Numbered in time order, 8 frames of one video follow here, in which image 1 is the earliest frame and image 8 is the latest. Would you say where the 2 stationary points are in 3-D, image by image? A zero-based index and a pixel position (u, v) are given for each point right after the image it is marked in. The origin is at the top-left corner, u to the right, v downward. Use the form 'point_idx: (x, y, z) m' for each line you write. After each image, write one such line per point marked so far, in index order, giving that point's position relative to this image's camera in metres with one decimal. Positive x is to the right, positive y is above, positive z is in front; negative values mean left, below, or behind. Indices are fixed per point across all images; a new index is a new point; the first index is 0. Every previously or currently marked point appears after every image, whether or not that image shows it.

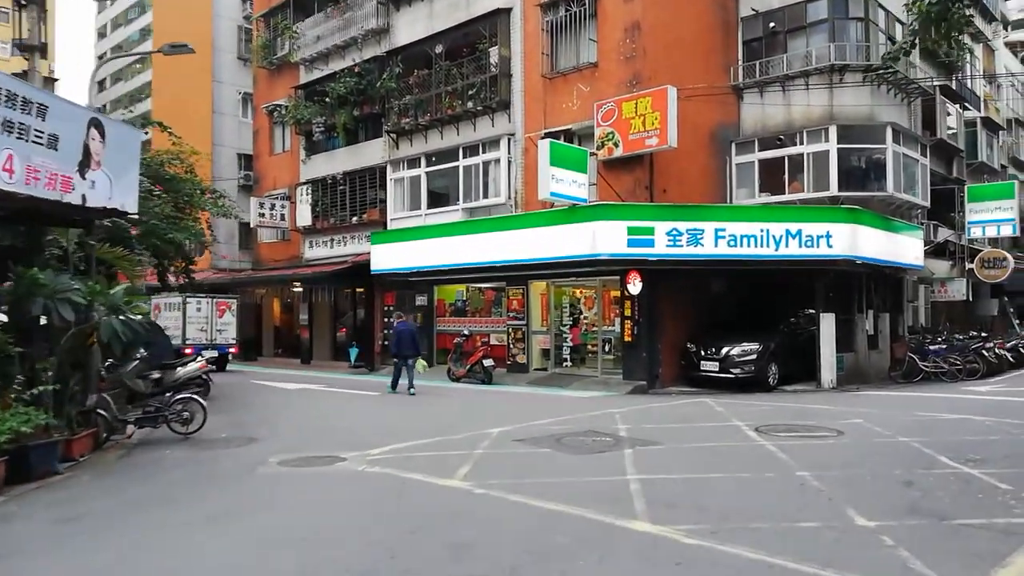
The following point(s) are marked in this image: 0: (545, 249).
0: (+0.7, +0.8, +16.1) m
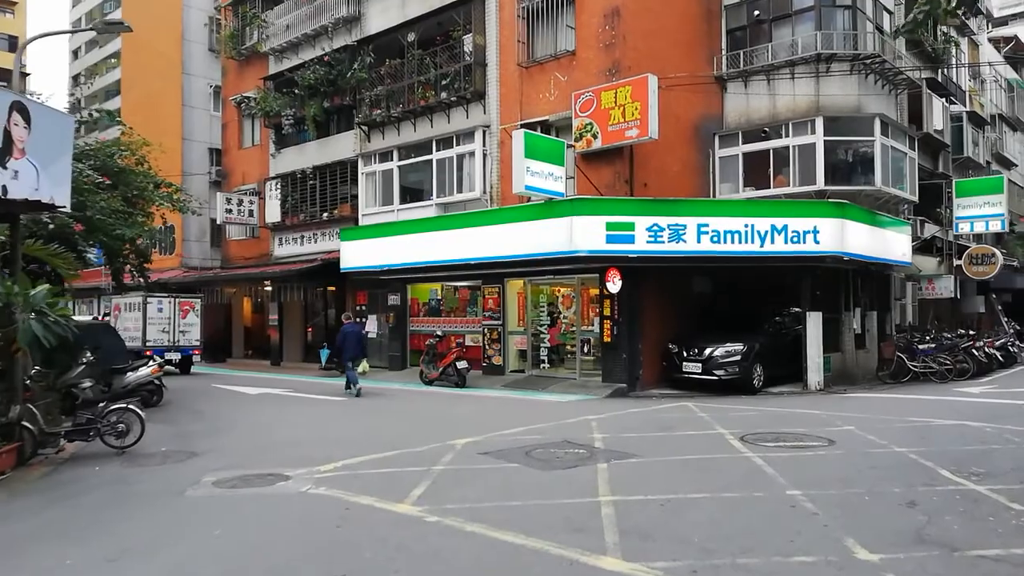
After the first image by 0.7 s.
0: (+0.1, +0.9, +15.4) m
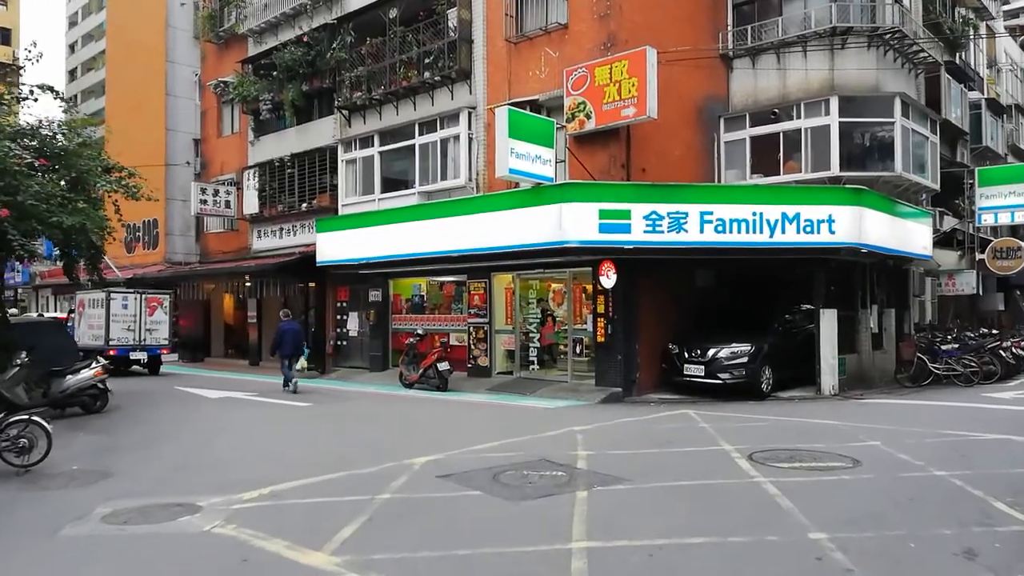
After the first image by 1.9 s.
0: (-0.2, +1.0, +14.0) m
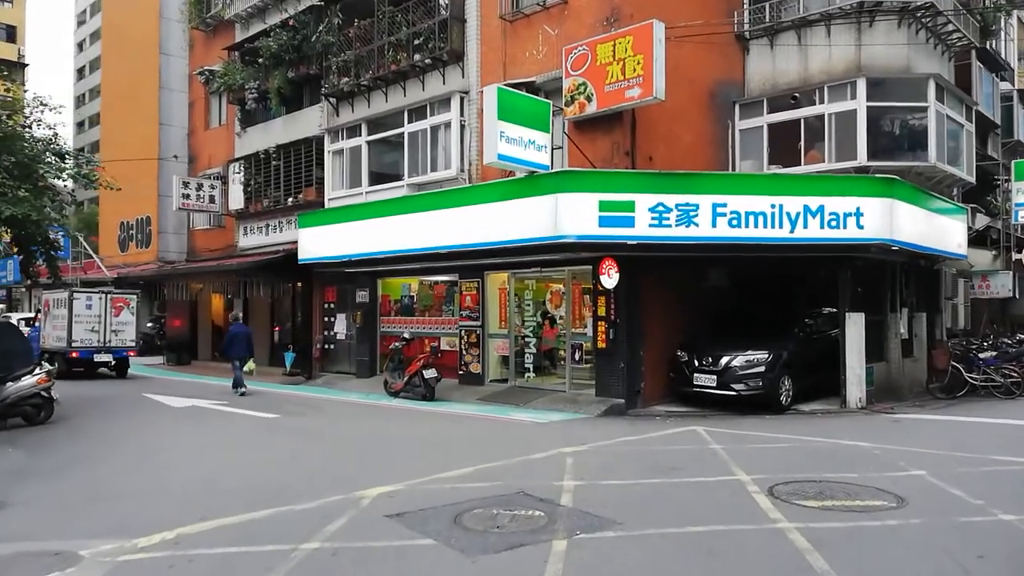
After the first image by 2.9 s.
0: (-0.3, +1.0, +12.7) m
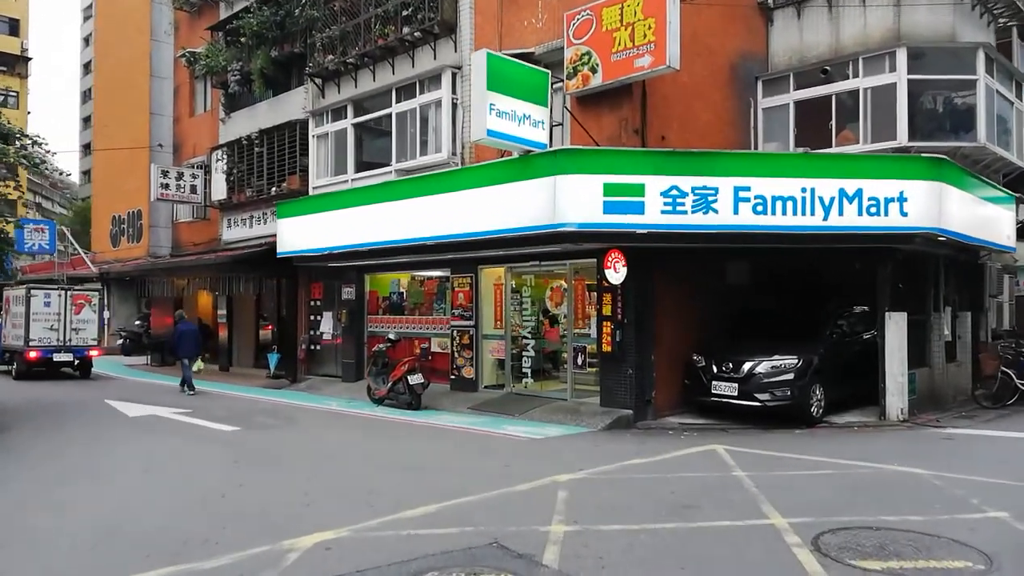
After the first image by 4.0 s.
0: (-0.4, +1.0, +11.3) m
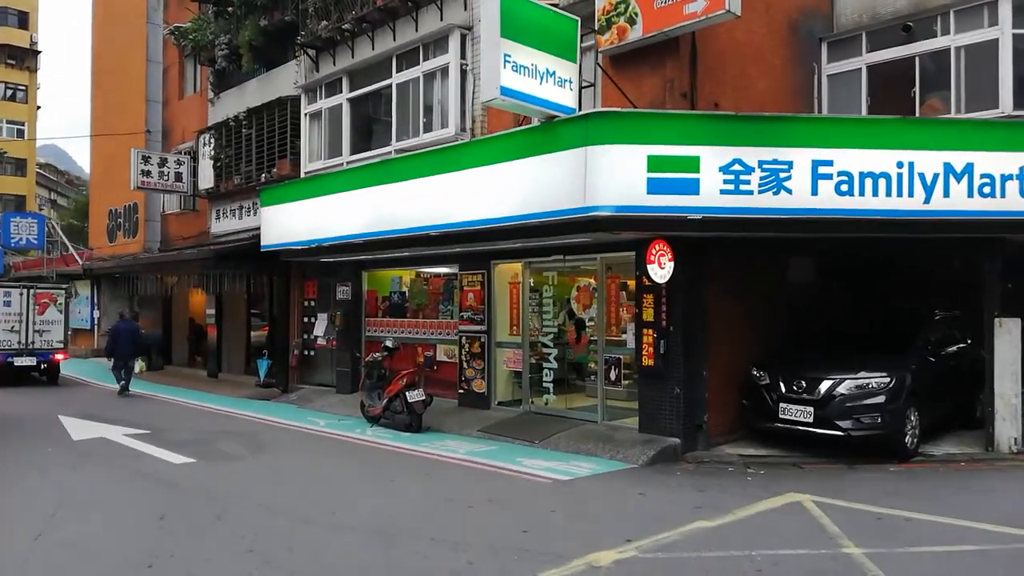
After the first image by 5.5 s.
0: (-0.2, +1.1, +9.2) m
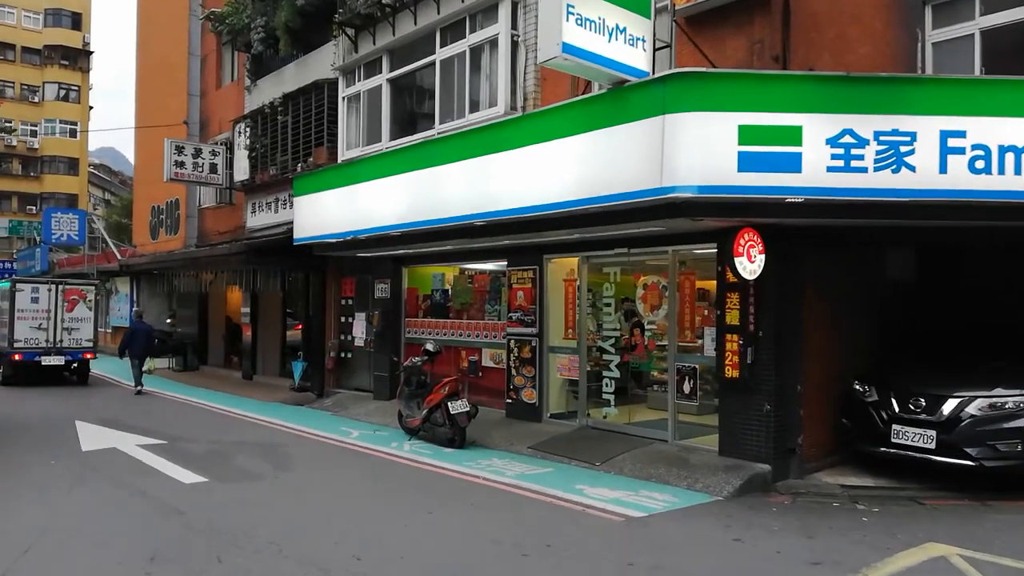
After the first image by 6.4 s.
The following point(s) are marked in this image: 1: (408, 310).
0: (+0.5, +1.1, +8.0) m
1: (-1.8, -0.4, +12.8) m
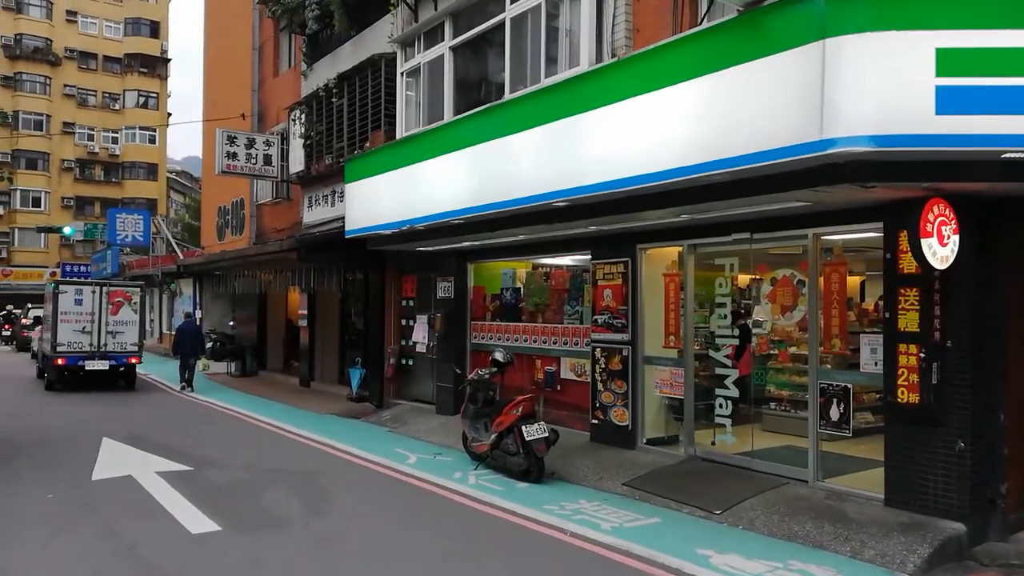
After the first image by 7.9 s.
0: (+1.2, +1.1, +6.1) m
1: (-0.6, -0.4, +11.1) m
